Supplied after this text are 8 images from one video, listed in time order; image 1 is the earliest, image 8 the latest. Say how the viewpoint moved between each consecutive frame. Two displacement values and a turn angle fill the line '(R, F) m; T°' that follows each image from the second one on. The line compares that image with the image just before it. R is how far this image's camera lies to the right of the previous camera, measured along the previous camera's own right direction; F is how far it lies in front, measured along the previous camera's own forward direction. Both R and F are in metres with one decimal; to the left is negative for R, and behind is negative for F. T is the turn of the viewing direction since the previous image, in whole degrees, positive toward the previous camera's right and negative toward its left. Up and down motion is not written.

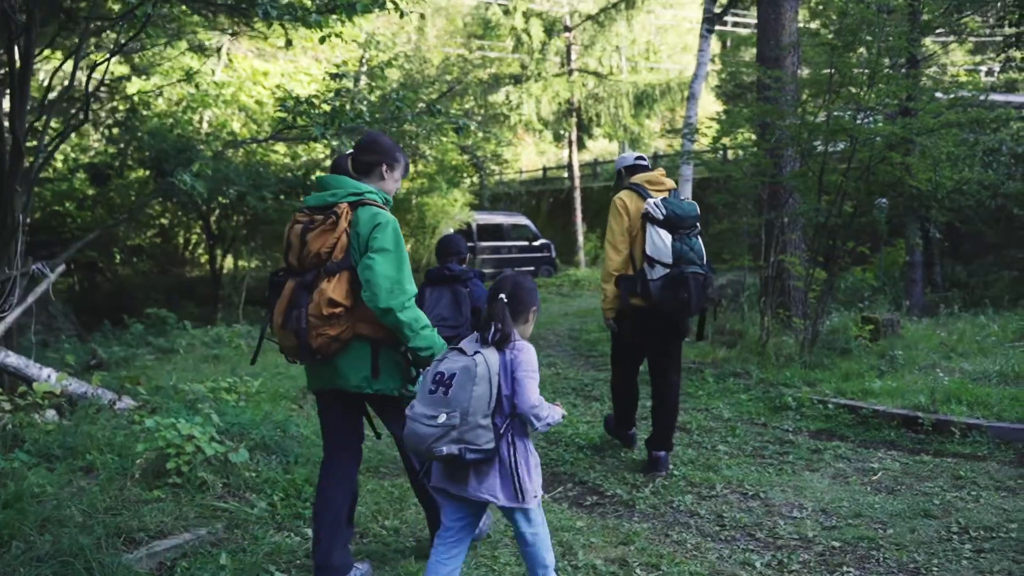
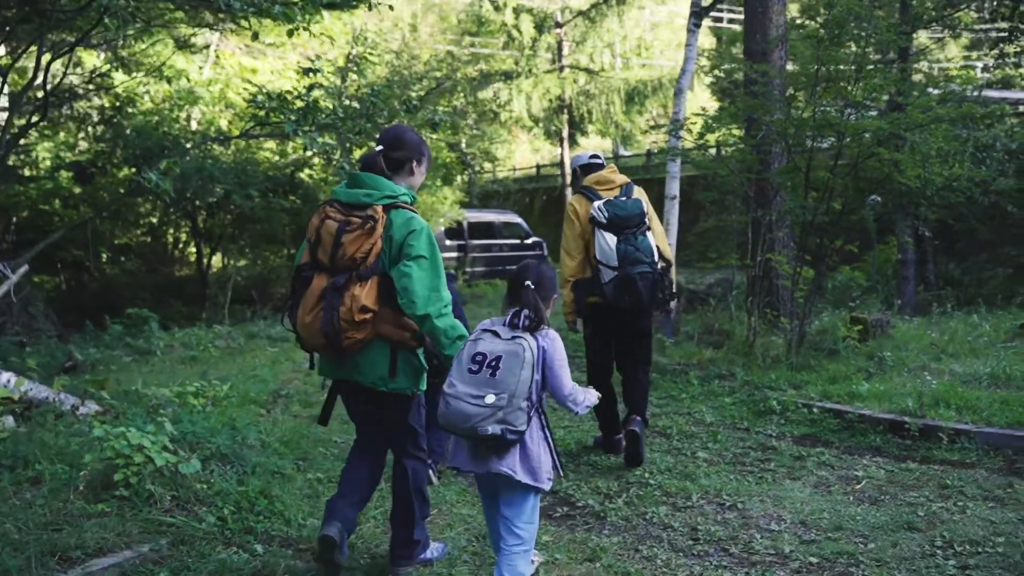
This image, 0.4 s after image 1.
(+0.1, +0.2) m; 0°
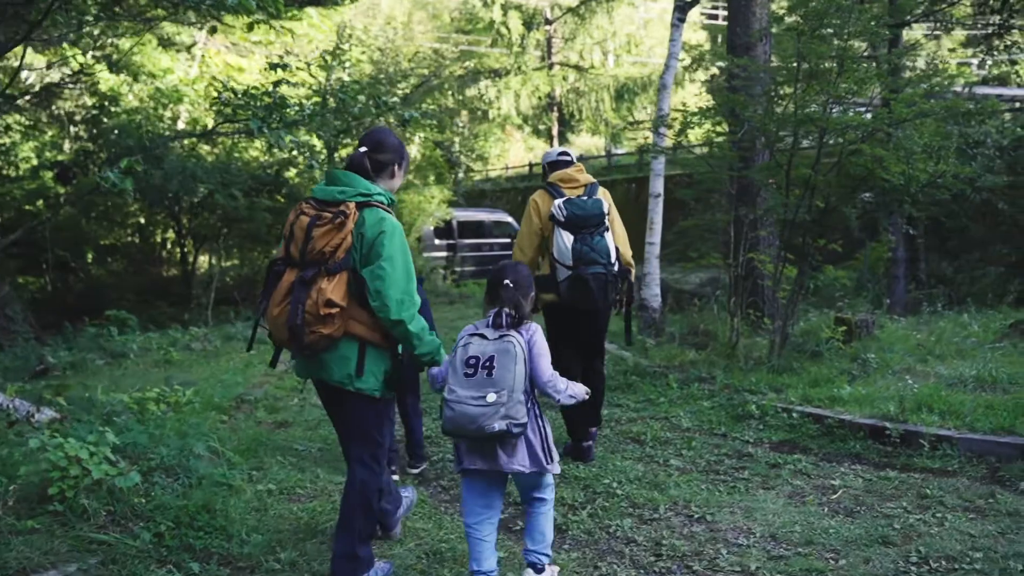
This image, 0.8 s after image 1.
(+0.2, +0.2) m; 0°
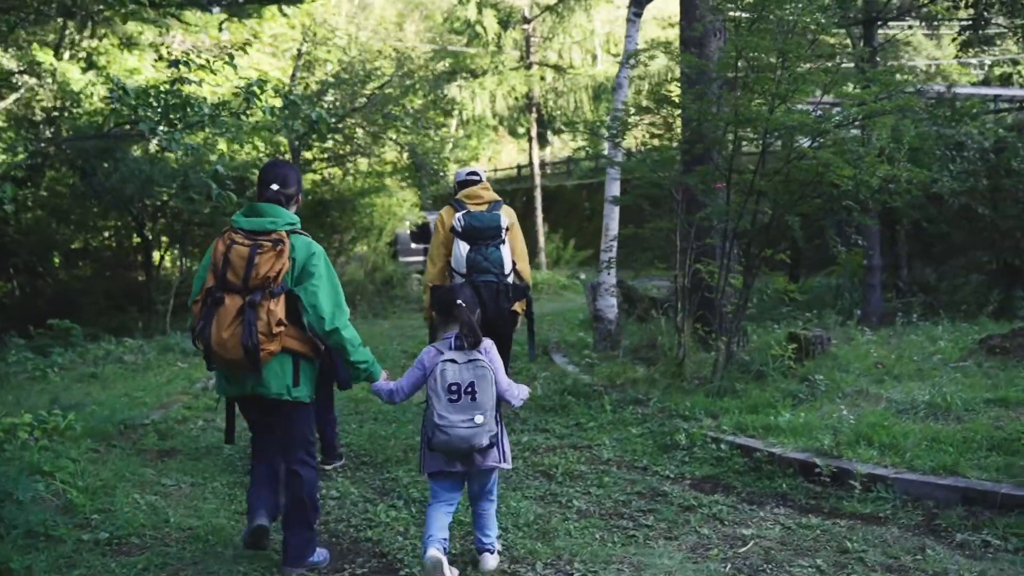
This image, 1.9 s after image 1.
(+0.5, +0.6) m; 0°
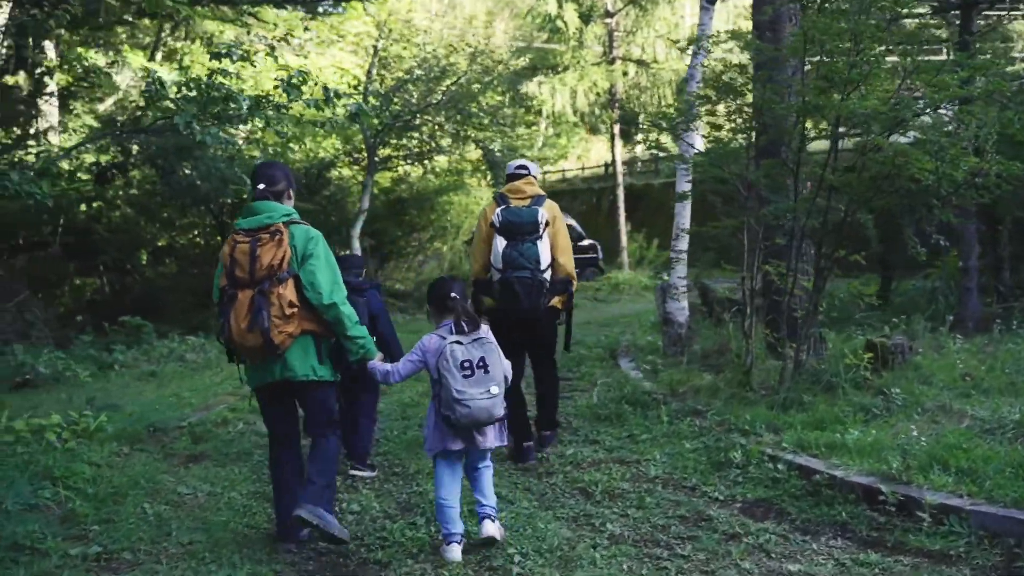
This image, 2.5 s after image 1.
(+0.3, +0.4) m; -5°
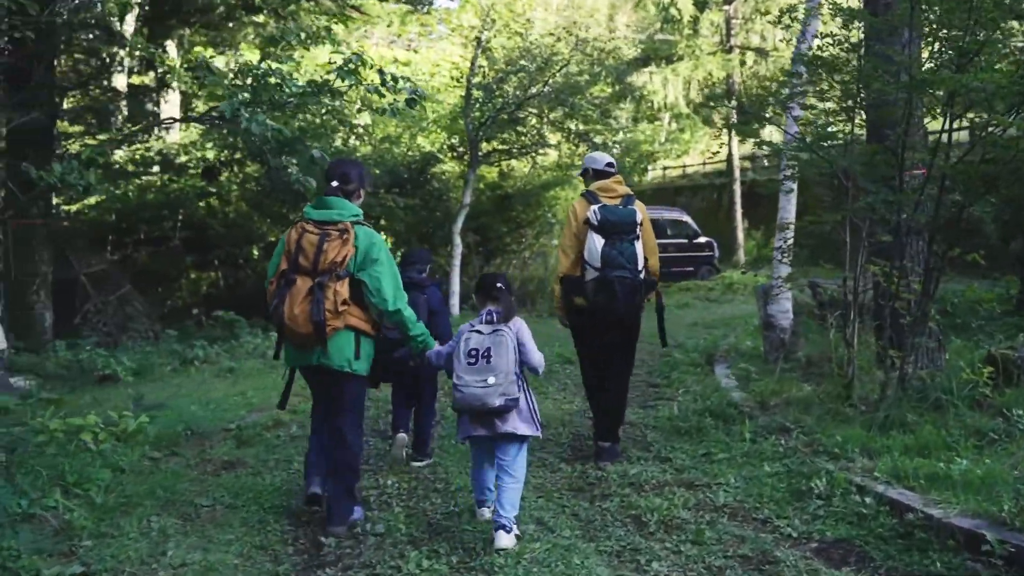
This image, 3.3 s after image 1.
(+0.3, +0.5) m; -7°
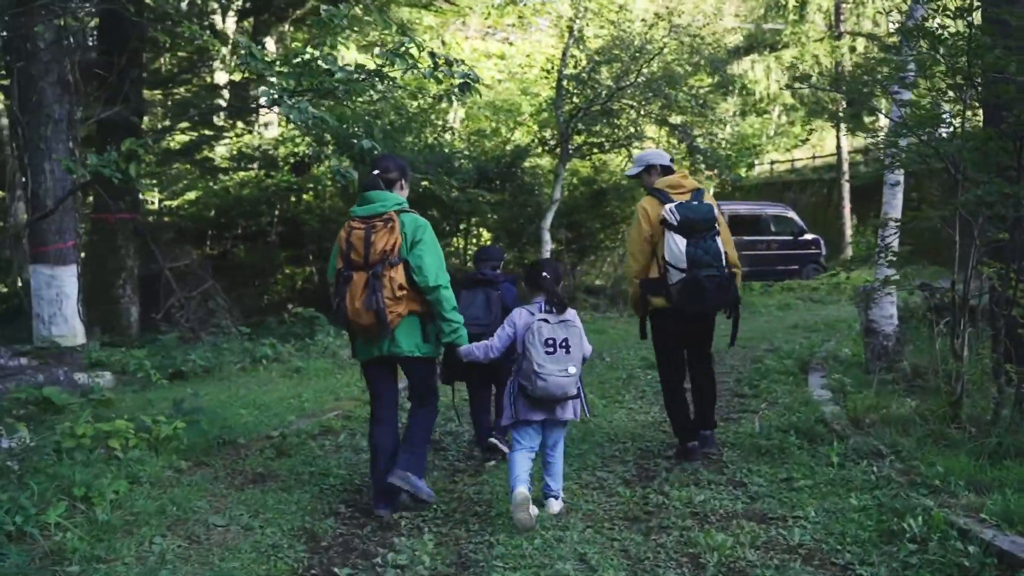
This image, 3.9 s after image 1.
(+0.2, +0.5) m; -6°
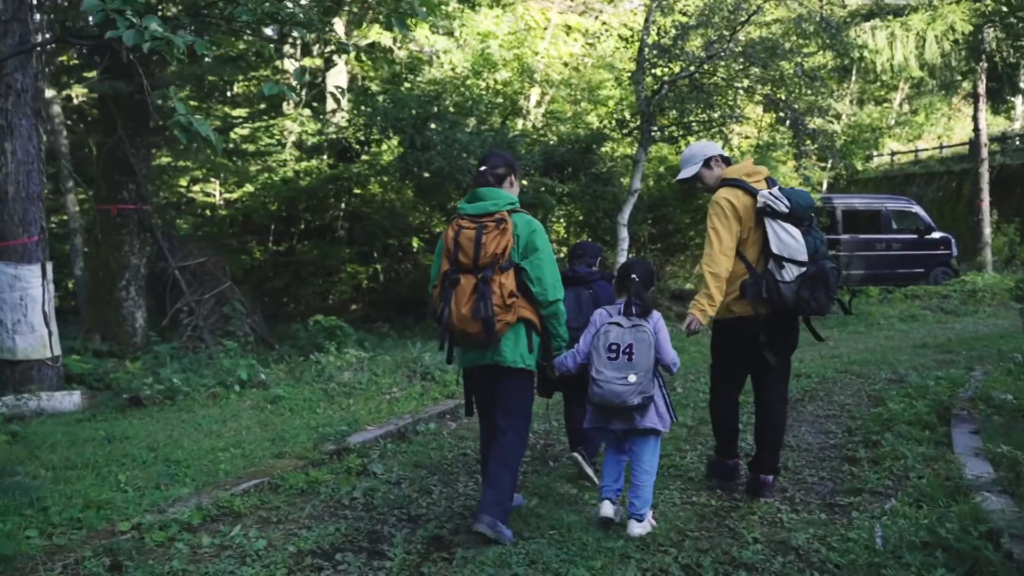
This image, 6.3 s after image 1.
(+0.5, +2.0) m; -6°
